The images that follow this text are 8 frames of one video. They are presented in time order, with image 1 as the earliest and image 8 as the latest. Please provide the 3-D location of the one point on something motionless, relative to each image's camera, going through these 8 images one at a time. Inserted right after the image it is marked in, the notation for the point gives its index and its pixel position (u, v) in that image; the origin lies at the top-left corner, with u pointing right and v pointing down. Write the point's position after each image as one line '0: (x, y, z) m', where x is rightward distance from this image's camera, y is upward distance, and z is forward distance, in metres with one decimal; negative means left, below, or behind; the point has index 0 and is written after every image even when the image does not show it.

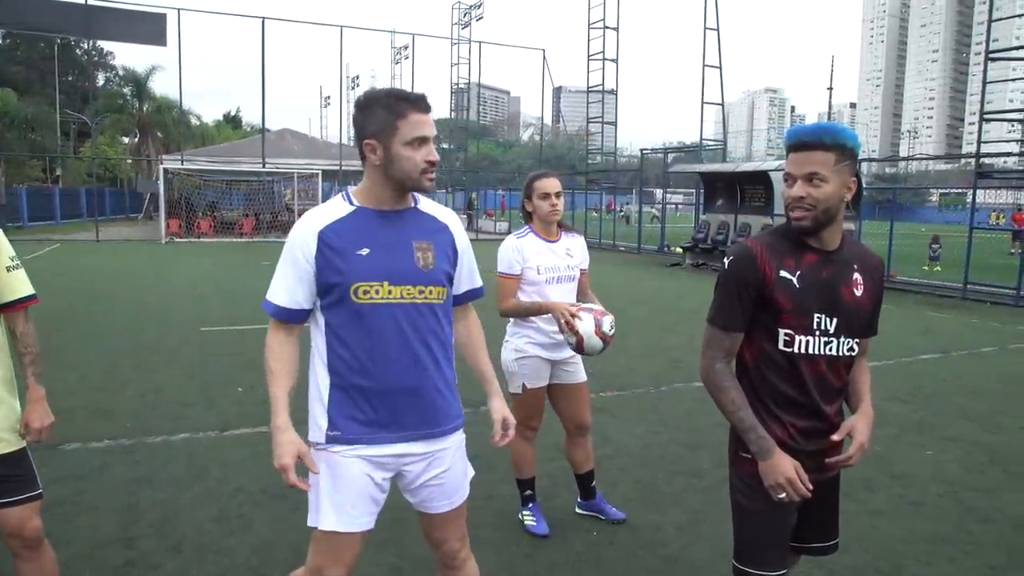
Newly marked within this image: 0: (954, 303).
0: (+7.4, -0.2, +14.1) m
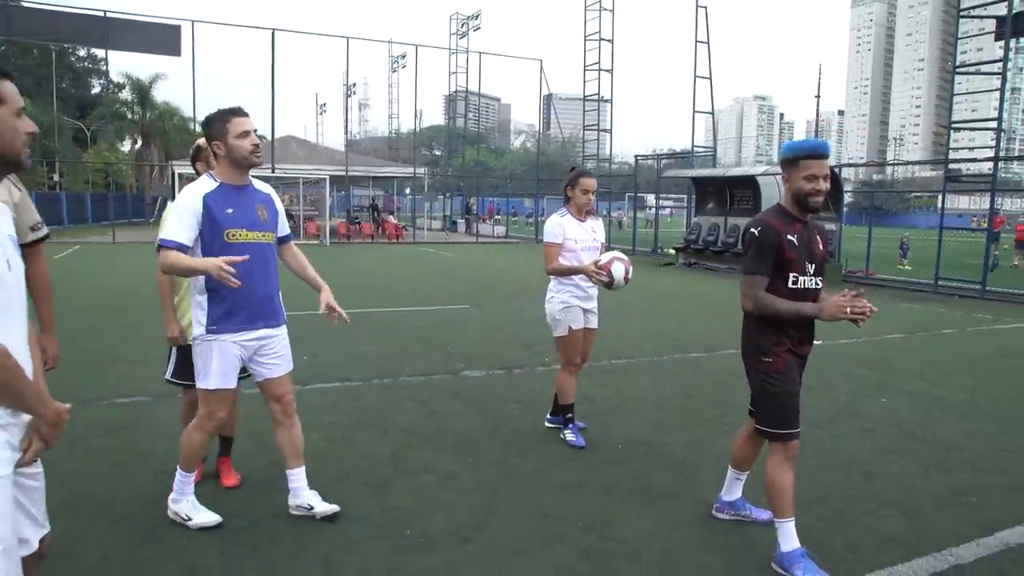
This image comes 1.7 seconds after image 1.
0: (+7.6, -0.1, +15.4) m
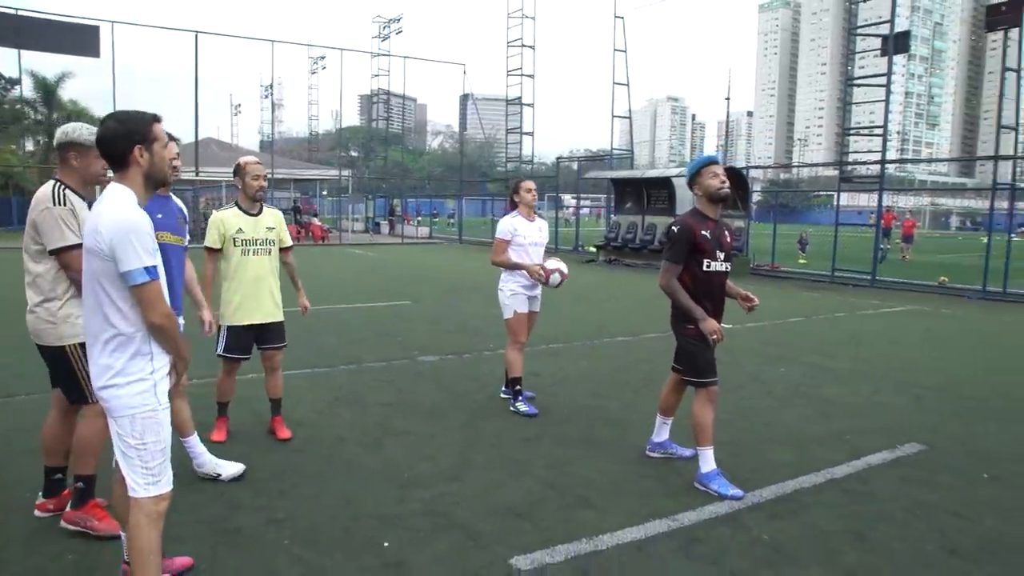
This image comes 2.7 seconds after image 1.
0: (+6.3, +0.1, +16.9) m
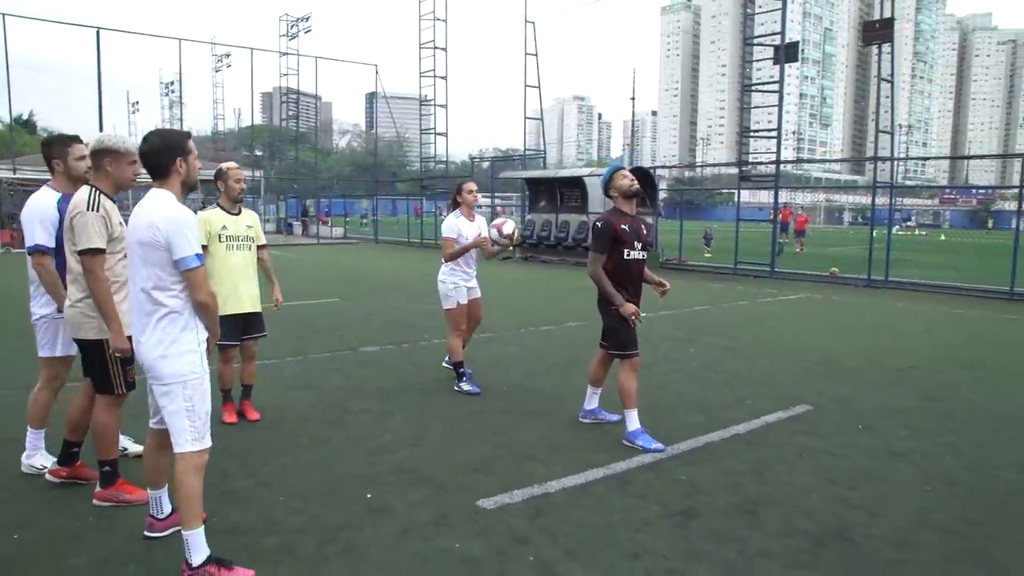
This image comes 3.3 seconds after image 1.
0: (+4.6, +0.2, +18.2) m
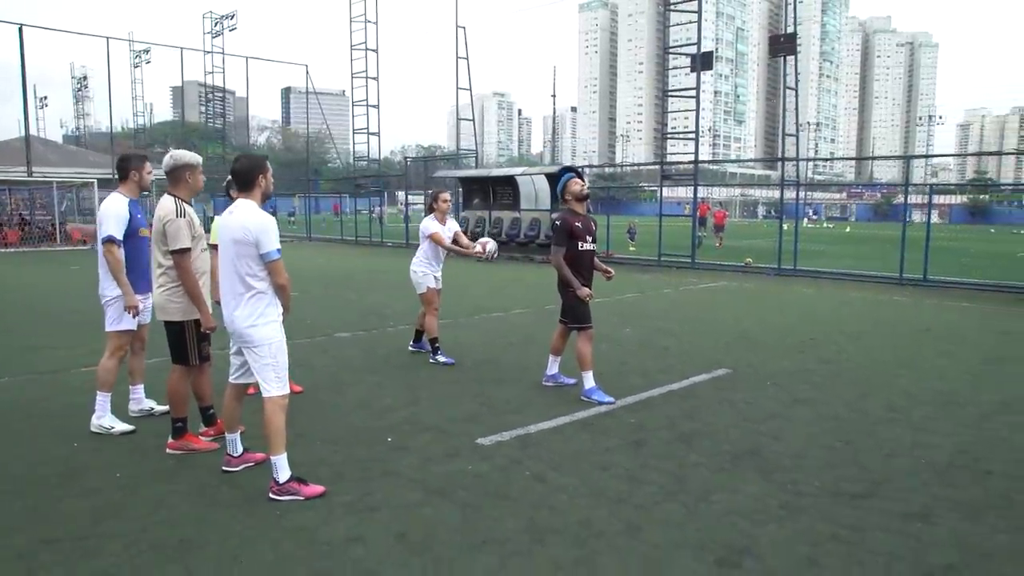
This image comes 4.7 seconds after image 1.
0: (+3.3, +0.5, +19.7) m
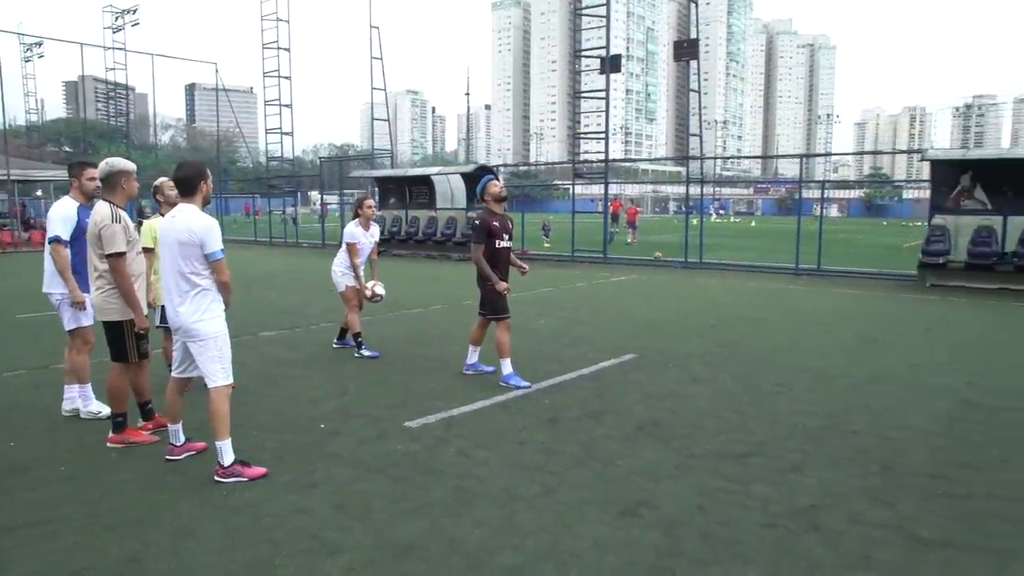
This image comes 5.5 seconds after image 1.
0: (+1.3, +0.6, +20.4) m
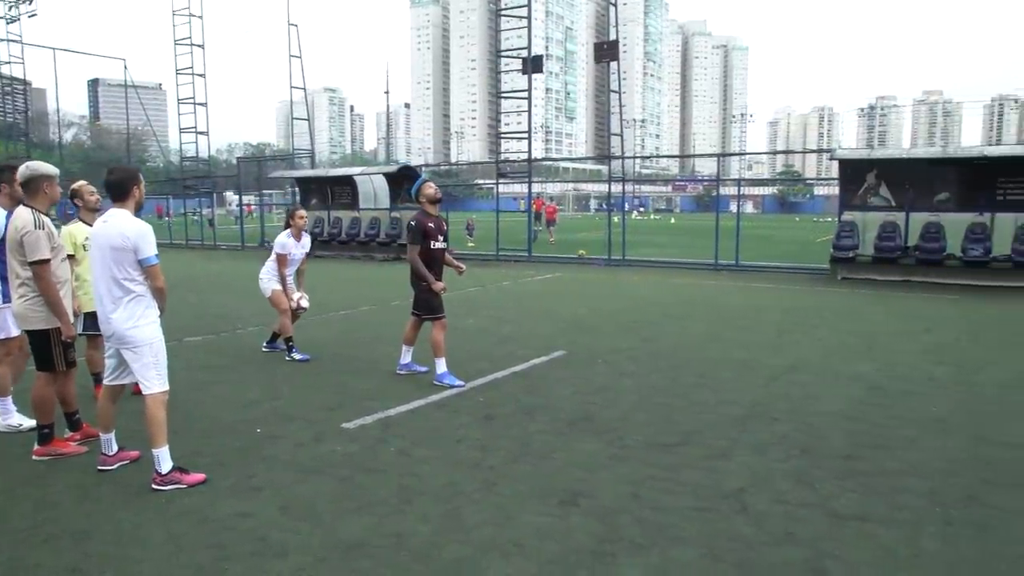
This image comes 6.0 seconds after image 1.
0: (-0.5, +0.6, +20.5) m
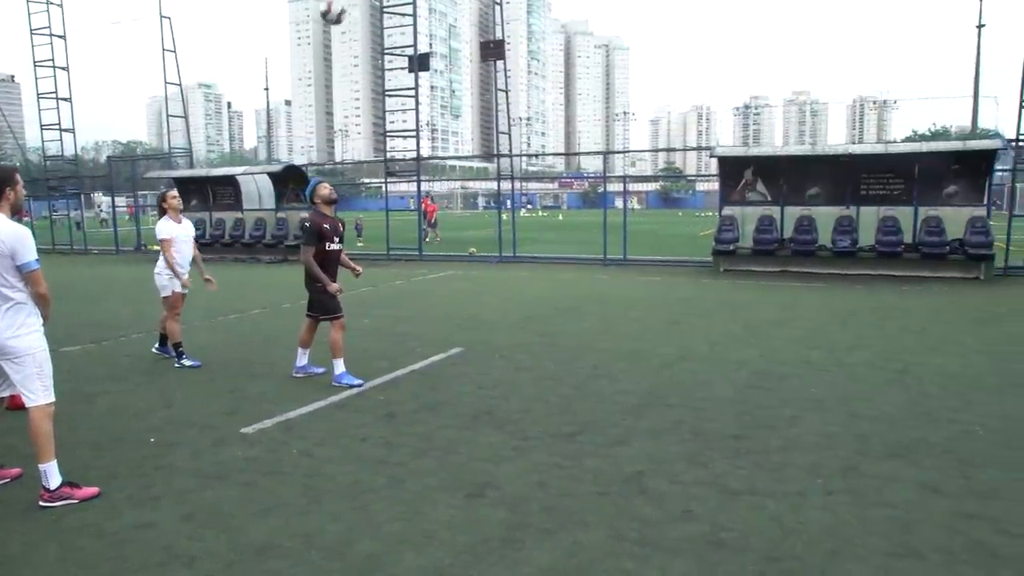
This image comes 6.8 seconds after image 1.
0: (-3.1, +0.6, +20.4) m
